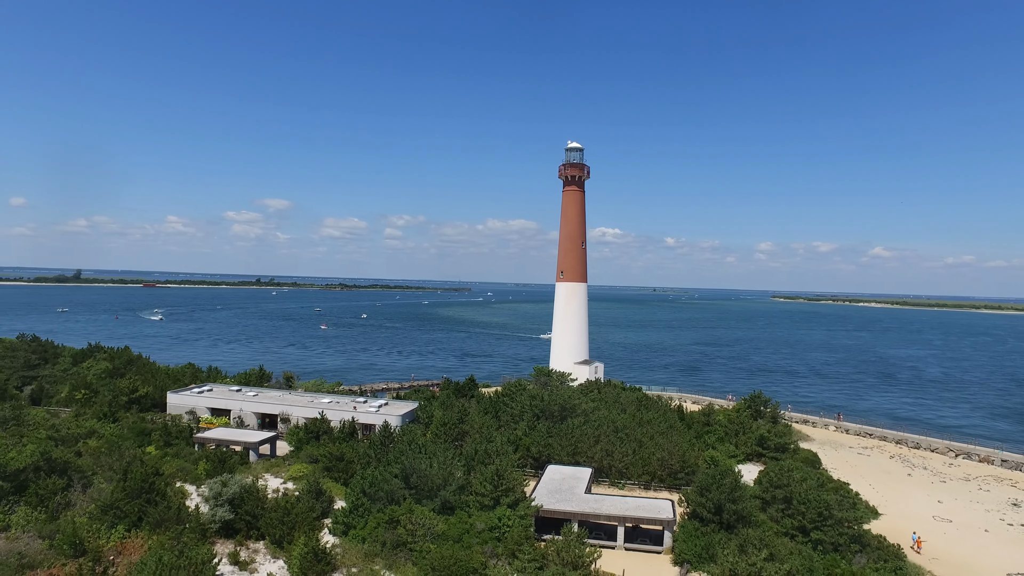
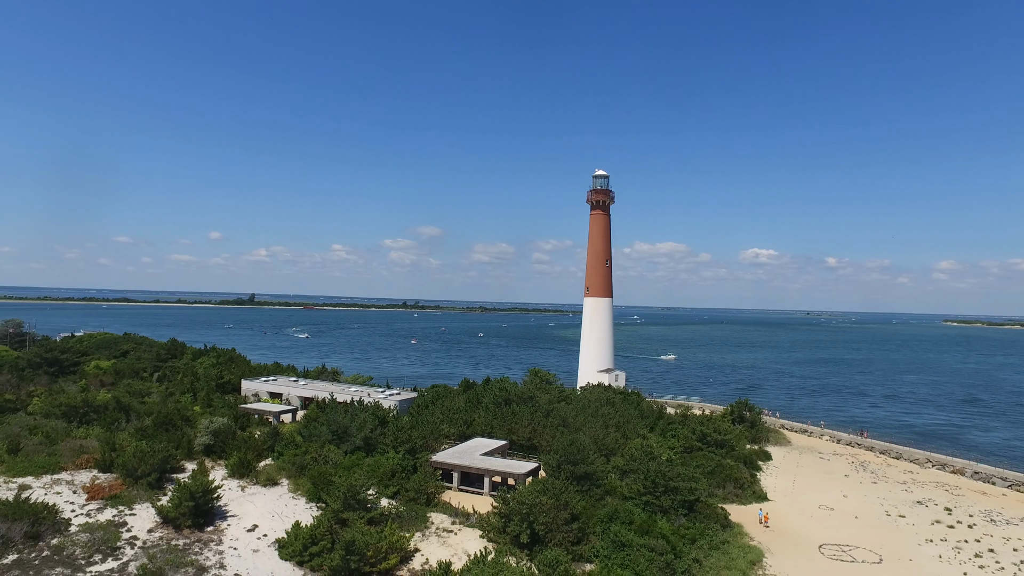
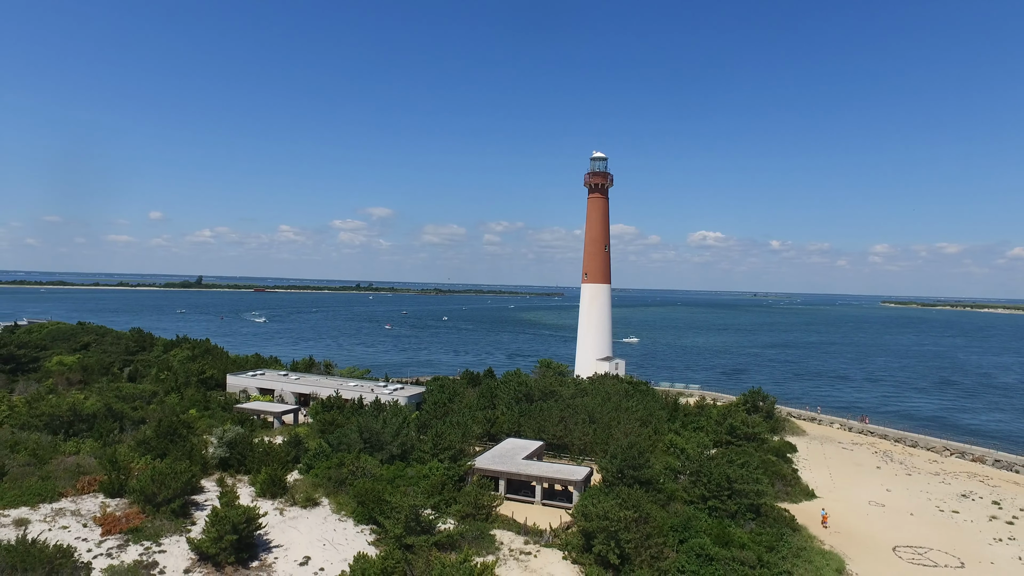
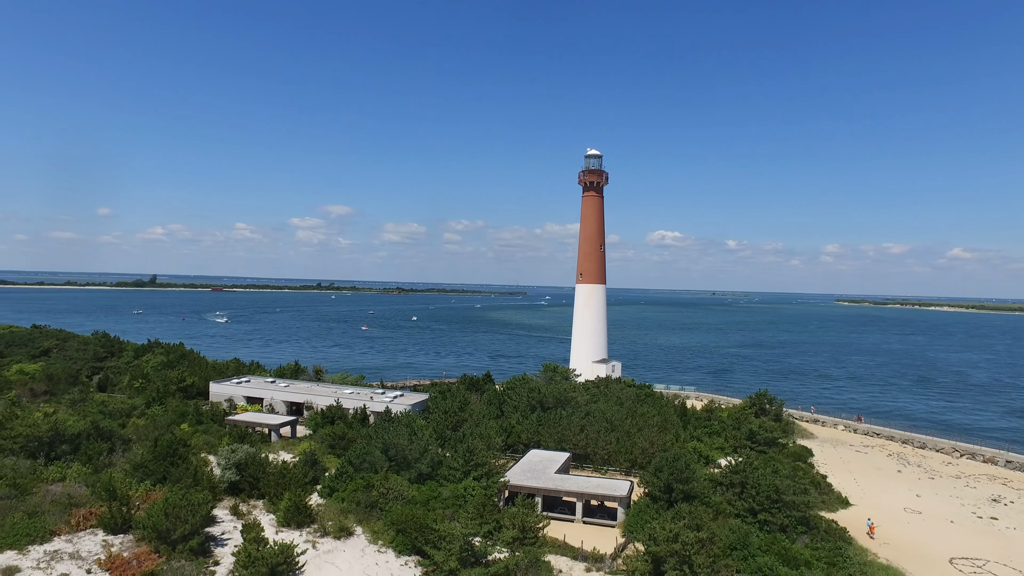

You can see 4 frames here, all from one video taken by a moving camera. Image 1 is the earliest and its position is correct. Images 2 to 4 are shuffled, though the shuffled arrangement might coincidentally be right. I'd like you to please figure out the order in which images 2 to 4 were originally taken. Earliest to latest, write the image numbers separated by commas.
4, 3, 2
